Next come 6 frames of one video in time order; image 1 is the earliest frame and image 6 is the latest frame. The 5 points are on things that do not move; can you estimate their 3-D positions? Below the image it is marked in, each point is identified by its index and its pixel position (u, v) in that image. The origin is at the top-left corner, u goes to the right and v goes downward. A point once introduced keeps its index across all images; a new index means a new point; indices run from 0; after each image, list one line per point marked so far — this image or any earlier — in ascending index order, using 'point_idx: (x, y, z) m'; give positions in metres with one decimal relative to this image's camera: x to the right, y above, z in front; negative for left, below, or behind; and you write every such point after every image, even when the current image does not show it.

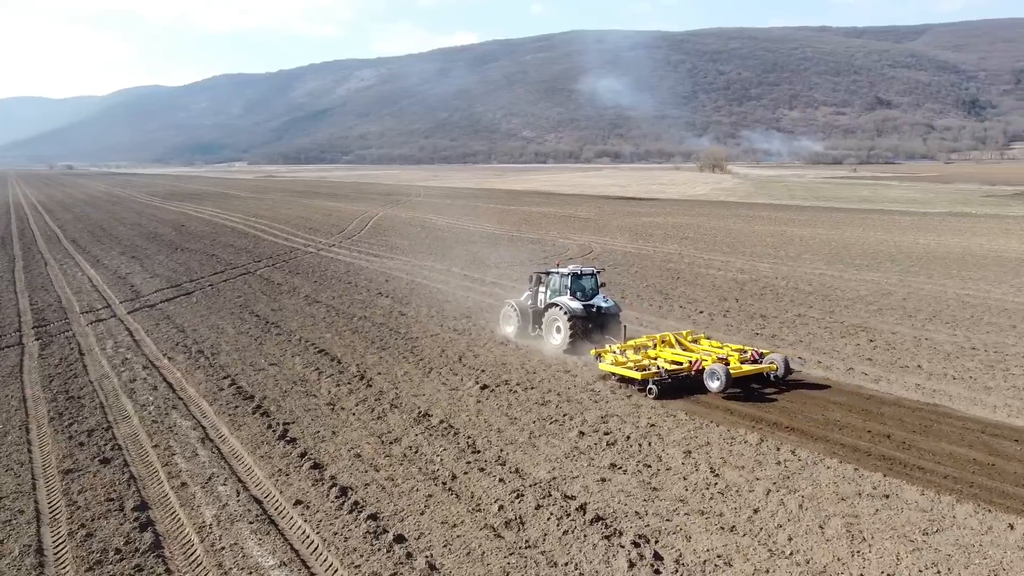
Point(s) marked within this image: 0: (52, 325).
0: (-8.9, -0.7, +15.5) m
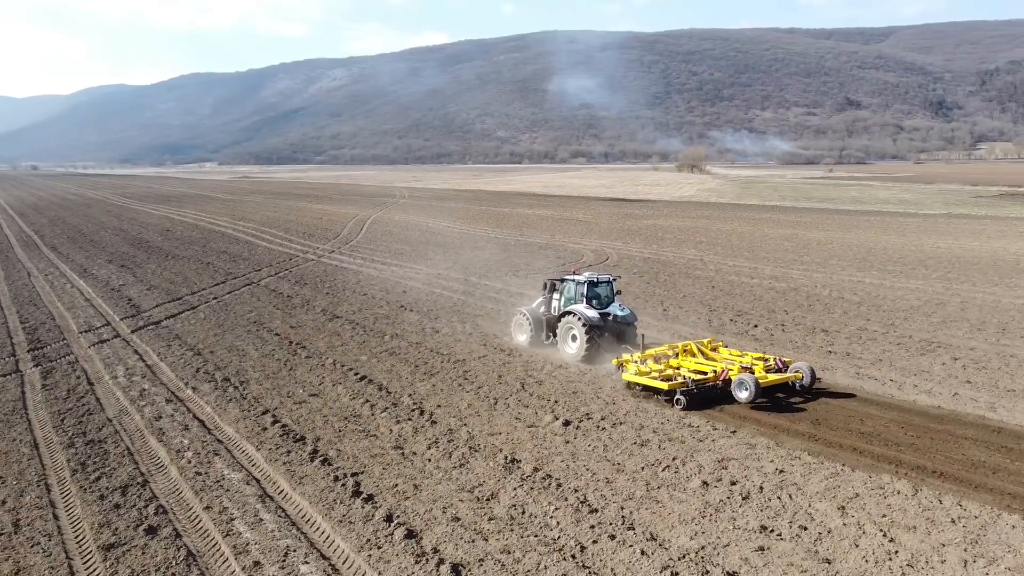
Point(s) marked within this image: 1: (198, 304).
0: (-8.1, -1.1, +13.9) m
1: (-7.1, -0.4, +18.2) m
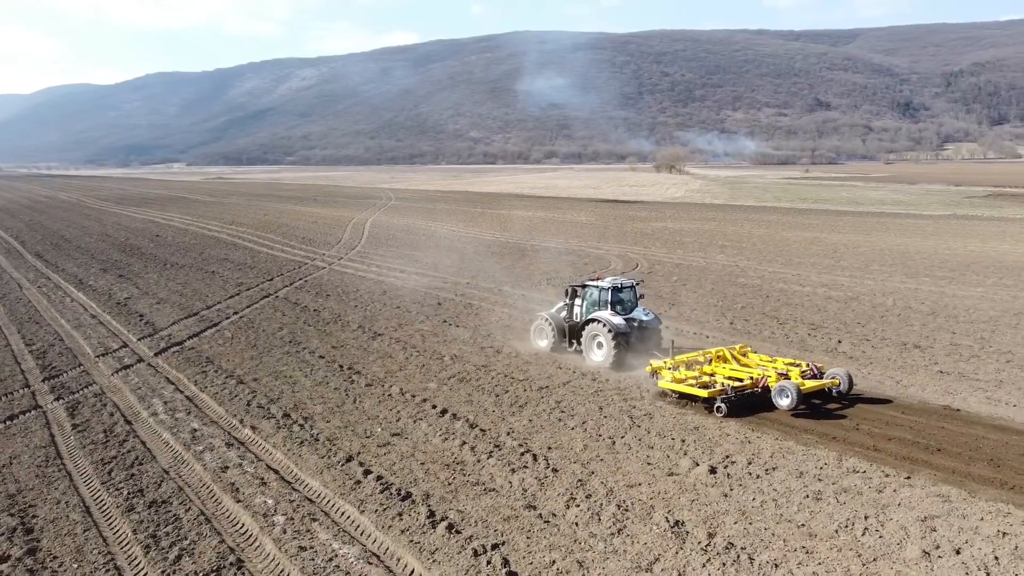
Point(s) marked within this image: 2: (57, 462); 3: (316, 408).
0: (-6.8, -1.4, +12.2) m
1: (-6.0, -0.7, +16.5) m
2: (-4.9, -1.9, +8.7) m
3: (-2.6, -1.6, +10.6) m
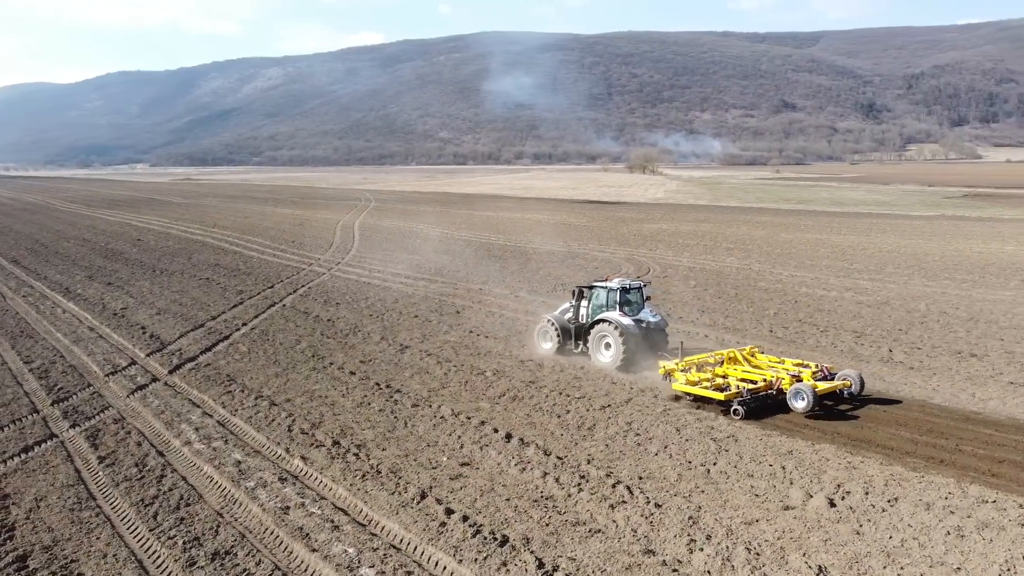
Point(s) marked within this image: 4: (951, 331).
0: (-6.0, -1.6, +11.1) m
1: (-5.4, -0.9, +15.4) m
2: (-4.0, -2.1, +7.7) m
3: (-1.8, -1.8, +9.7) m
4: (+8.6, -0.8, +15.6) m
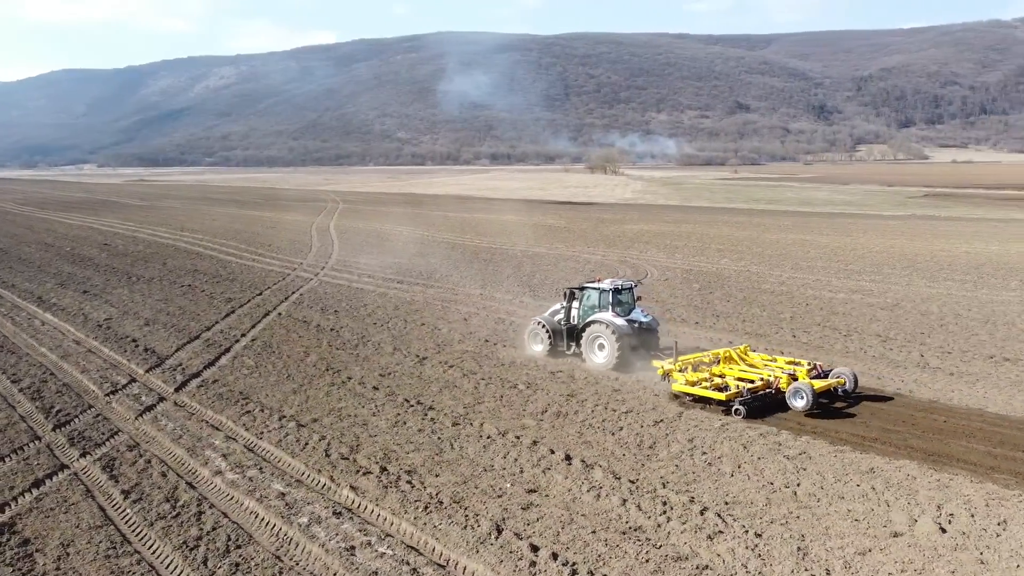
0: (-5.4, -1.7, +10.2) m
1: (-5.1, -1.1, +14.5) m
2: (-3.3, -2.2, +6.8) m
3: (-1.1, -1.9, +8.9) m
4: (+8.9, -0.9, +15.4) m
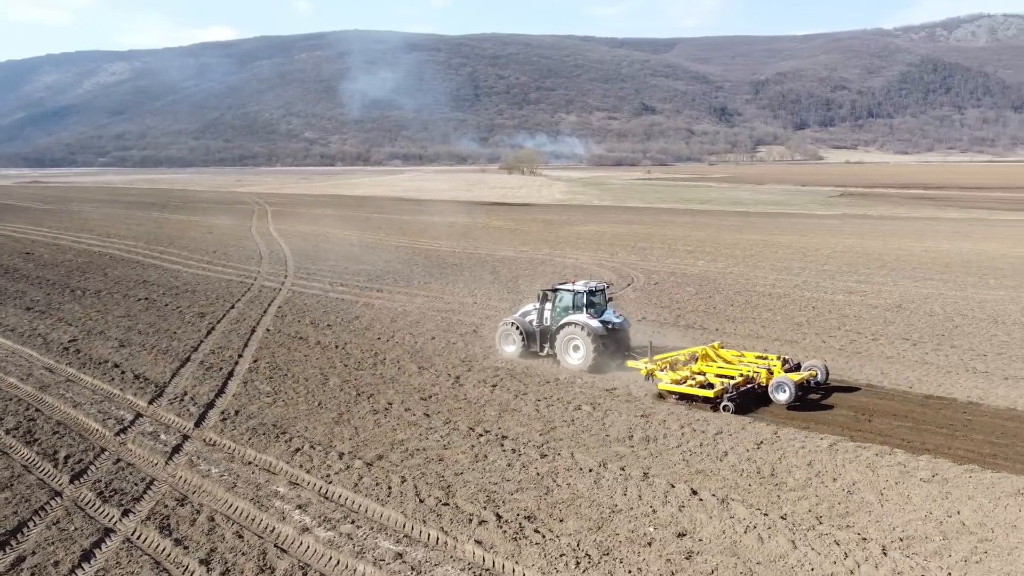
0: (-4.4, -2.0, +8.6) m
1: (-4.5, -1.3, +12.9) m
2: (-1.8, -2.4, +5.5) m
3: (+0.1, -2.1, +7.9) m
4: (+9.3, -0.9, +15.4) m
